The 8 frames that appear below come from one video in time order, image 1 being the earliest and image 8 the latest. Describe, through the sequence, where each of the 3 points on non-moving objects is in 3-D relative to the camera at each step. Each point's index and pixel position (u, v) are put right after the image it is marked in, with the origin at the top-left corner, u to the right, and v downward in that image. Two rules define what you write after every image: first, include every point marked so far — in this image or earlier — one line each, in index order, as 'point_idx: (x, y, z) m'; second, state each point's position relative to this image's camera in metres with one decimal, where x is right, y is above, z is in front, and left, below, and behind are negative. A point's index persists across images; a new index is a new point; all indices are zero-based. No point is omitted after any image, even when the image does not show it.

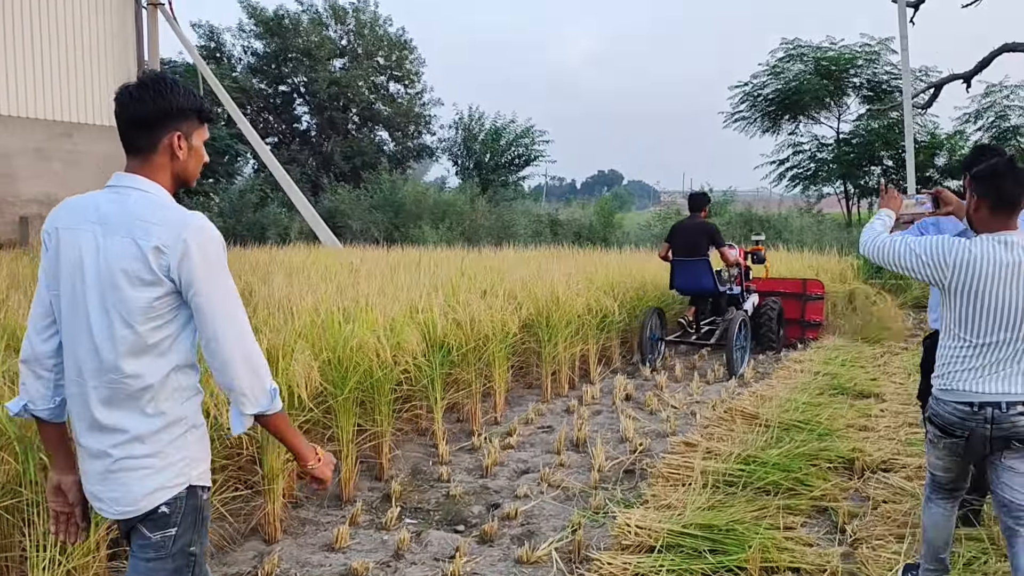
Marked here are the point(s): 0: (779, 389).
0: (+1.5, -0.6, +4.9) m
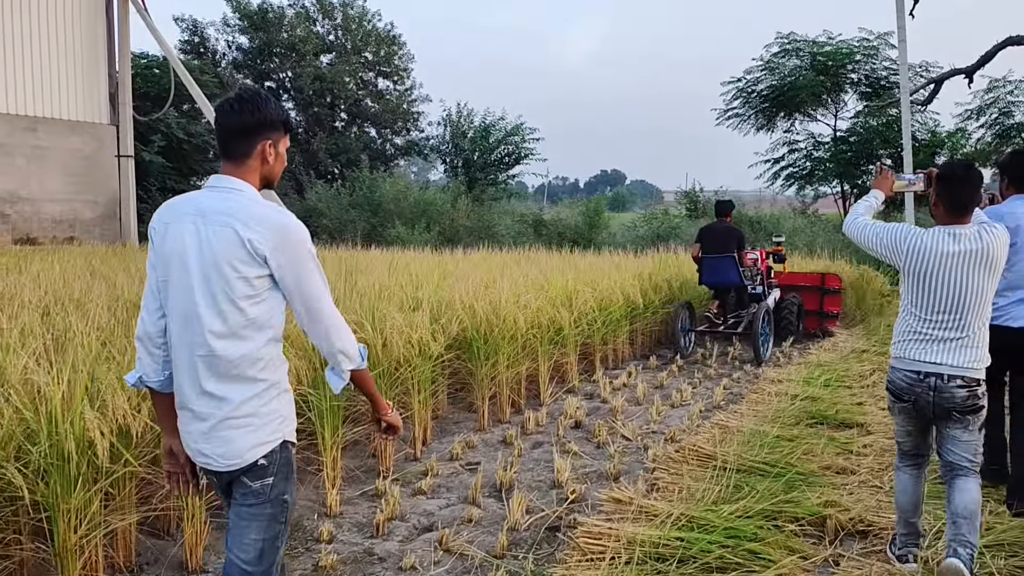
0: (+1.2, -0.7, +4.3) m
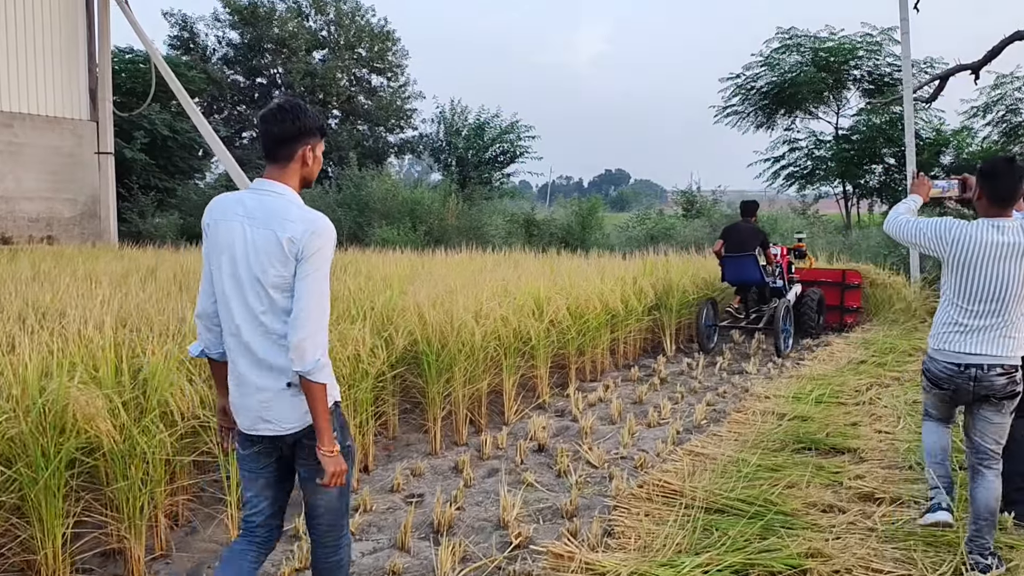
0: (+1.0, -0.7, +3.9) m
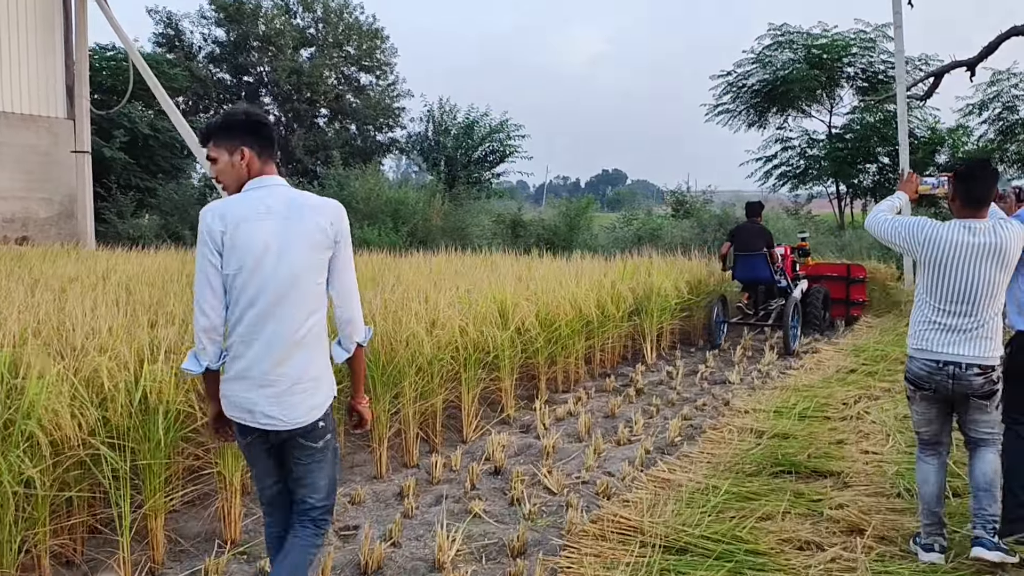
0: (+0.8, -0.7, +3.5) m
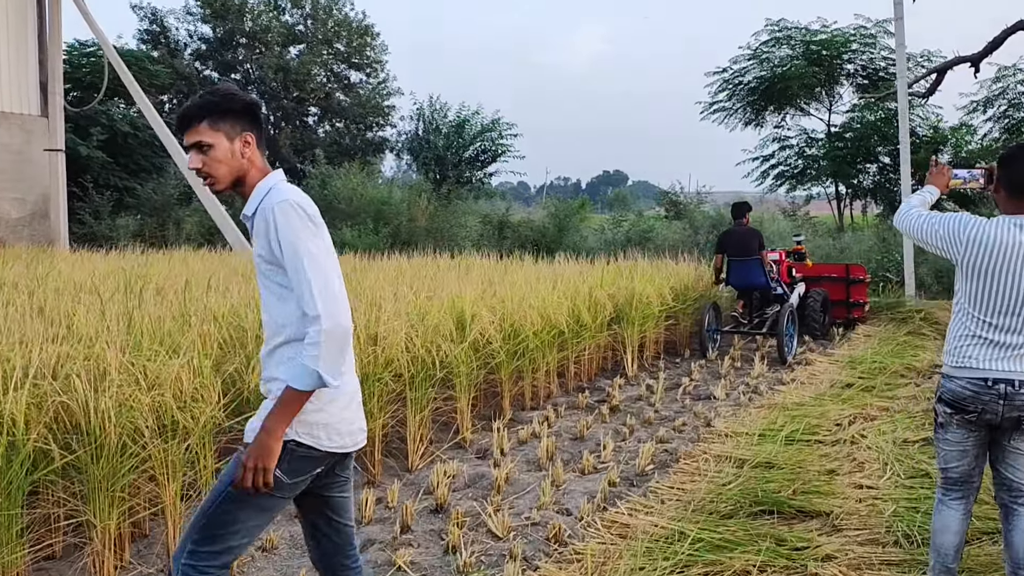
0: (+0.6, -0.8, +3.1) m
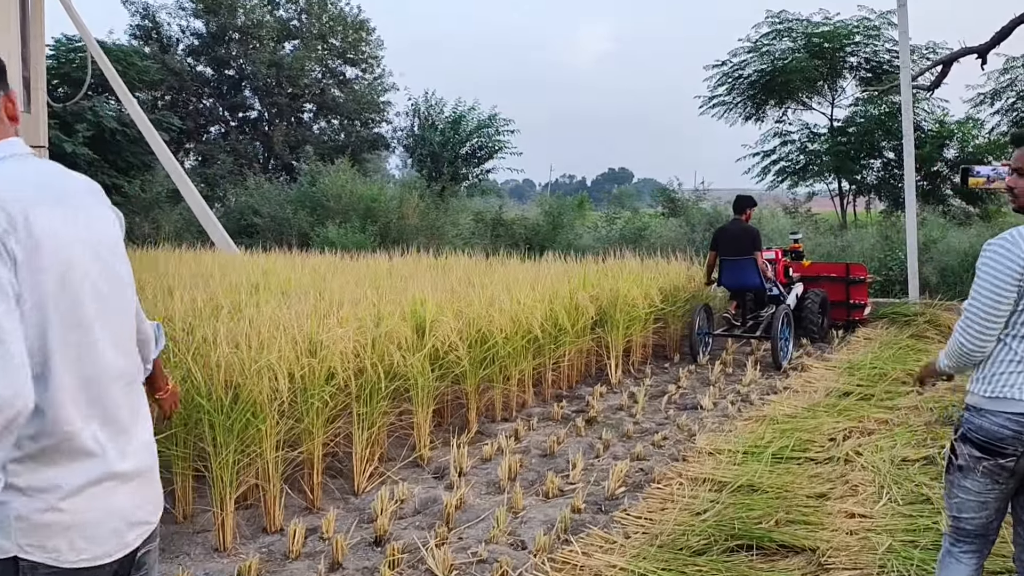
0: (+0.4, -0.8, +2.7) m
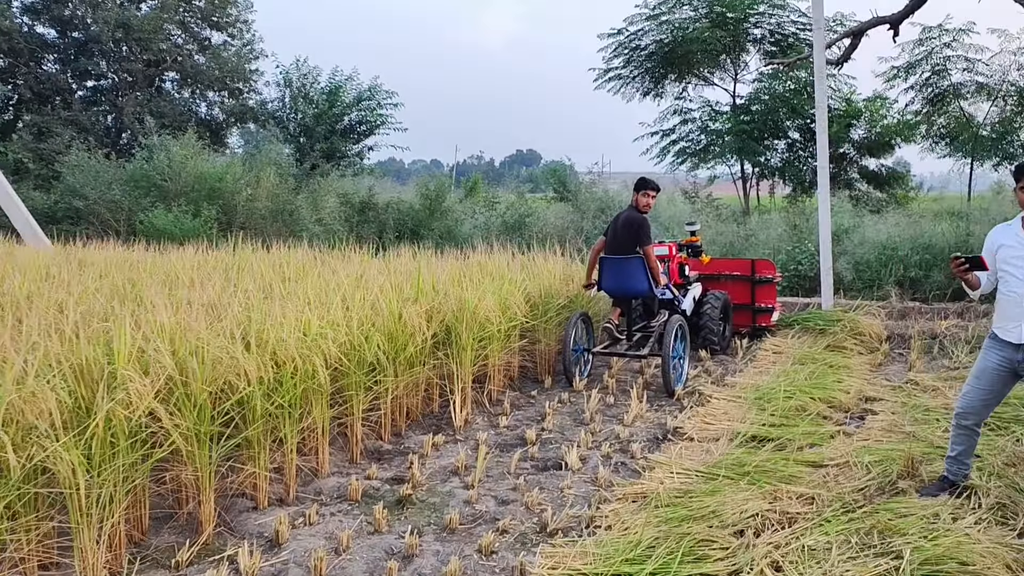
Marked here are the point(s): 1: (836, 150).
0: (-0.3, -0.9, +1.3) m
1: (+4.1, +1.7, +10.6) m
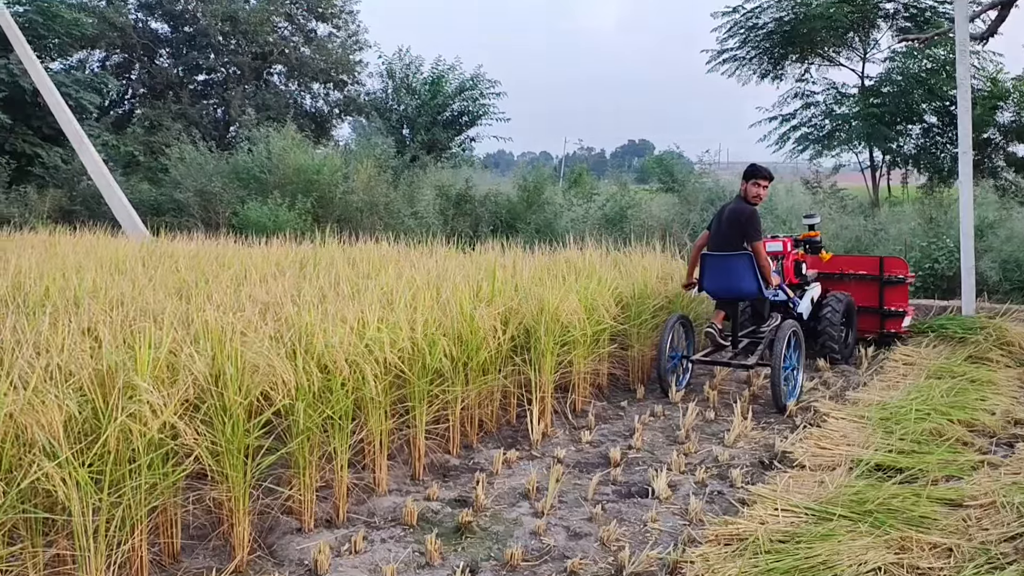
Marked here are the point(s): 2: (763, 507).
0: (-0.3, -1.0, +1.0) m
1: (+5.3, +1.7, +9.6) m
2: (+0.9, -0.7, +2.9) m
